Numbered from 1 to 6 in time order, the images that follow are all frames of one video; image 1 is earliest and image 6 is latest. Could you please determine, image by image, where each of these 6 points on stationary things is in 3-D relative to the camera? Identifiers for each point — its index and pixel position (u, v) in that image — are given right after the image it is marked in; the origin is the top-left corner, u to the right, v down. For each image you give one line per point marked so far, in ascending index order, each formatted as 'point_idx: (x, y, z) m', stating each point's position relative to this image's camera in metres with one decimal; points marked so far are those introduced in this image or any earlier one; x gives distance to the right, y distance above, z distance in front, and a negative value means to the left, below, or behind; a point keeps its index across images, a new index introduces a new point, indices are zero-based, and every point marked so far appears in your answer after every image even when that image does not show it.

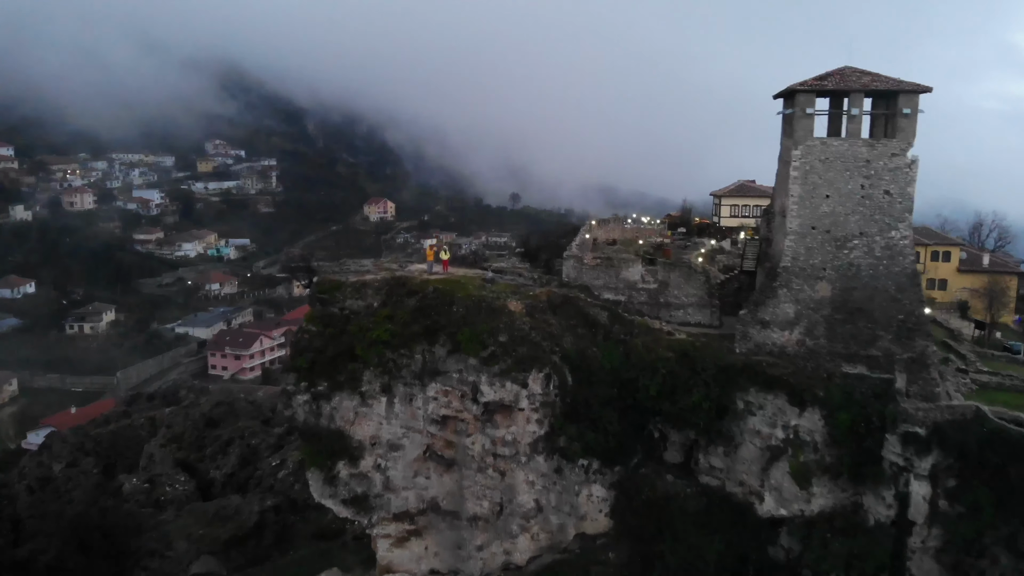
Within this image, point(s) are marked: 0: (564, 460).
0: (+0.7, -2.4, +9.7) m
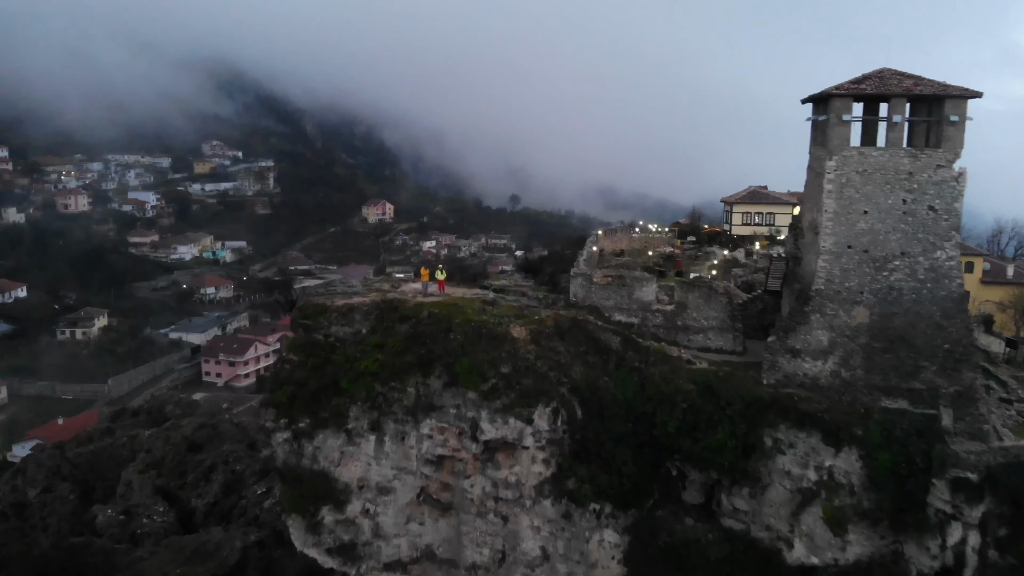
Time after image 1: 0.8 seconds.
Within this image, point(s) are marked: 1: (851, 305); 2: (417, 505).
0: (+0.8, -2.7, +8.8) m
1: (+4.4, -0.2, +8.9) m
2: (-1.2, -2.8, +9.0) m
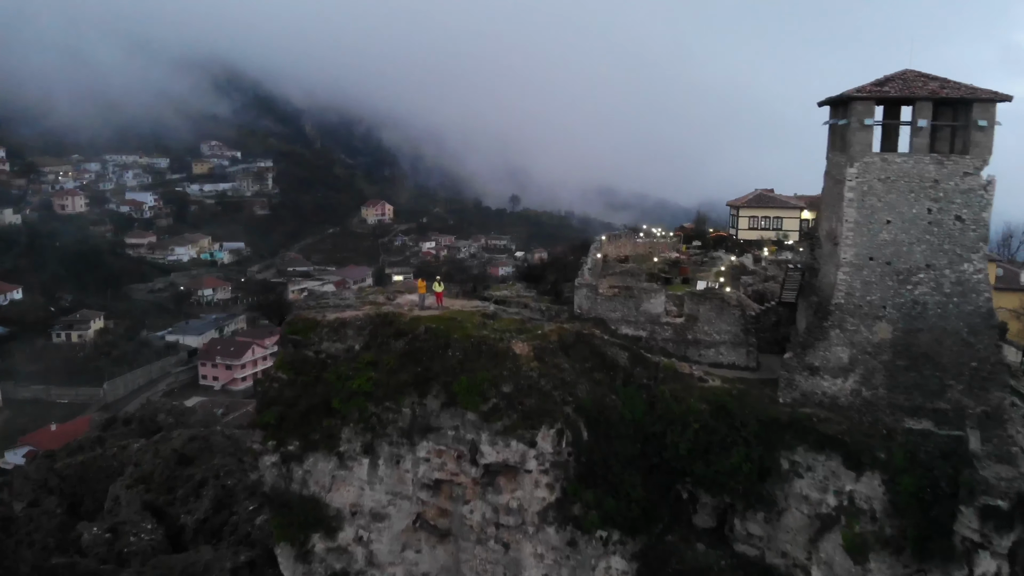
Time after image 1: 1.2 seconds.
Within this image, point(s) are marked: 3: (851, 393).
0: (+0.8, -2.9, +8.3) m
1: (+4.4, -0.4, +8.4) m
2: (-1.2, -3.0, +8.5) m
3: (+4.2, -1.3, +8.5) m
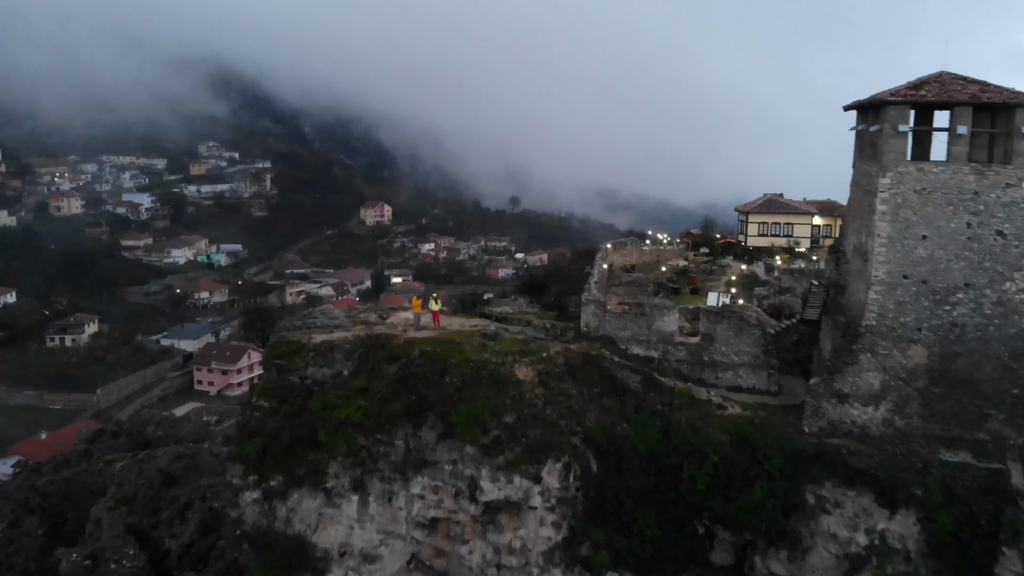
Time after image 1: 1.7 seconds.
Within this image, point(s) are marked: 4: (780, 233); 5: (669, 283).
0: (+0.8, -3.1, +7.6) m
1: (+4.4, -0.6, +7.7) m
2: (-1.2, -3.2, +7.8) m
3: (+4.2, -1.5, +7.9) m
4: (+7.3, +1.5, +18.9) m
5: (+3.3, +0.1, +14.7) m
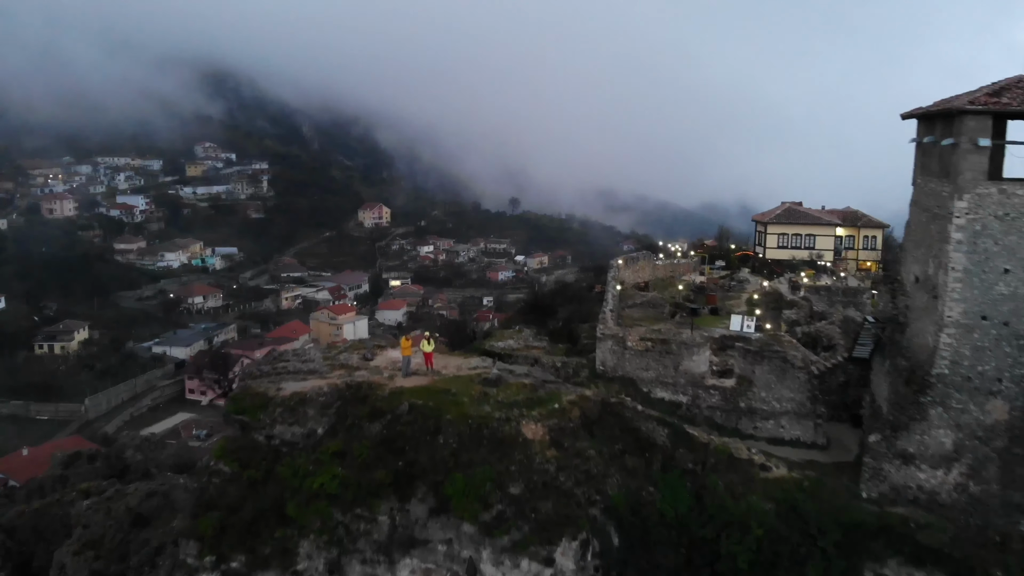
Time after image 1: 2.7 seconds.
0: (+0.9, -3.5, +6.4) m
1: (+4.5, -1.0, +6.5) m
2: (-1.1, -3.6, +6.6) m
3: (+4.3, -1.9, +6.7) m
4: (+7.4, +1.1, +17.7) m
5: (+3.4, -0.3, +13.5) m
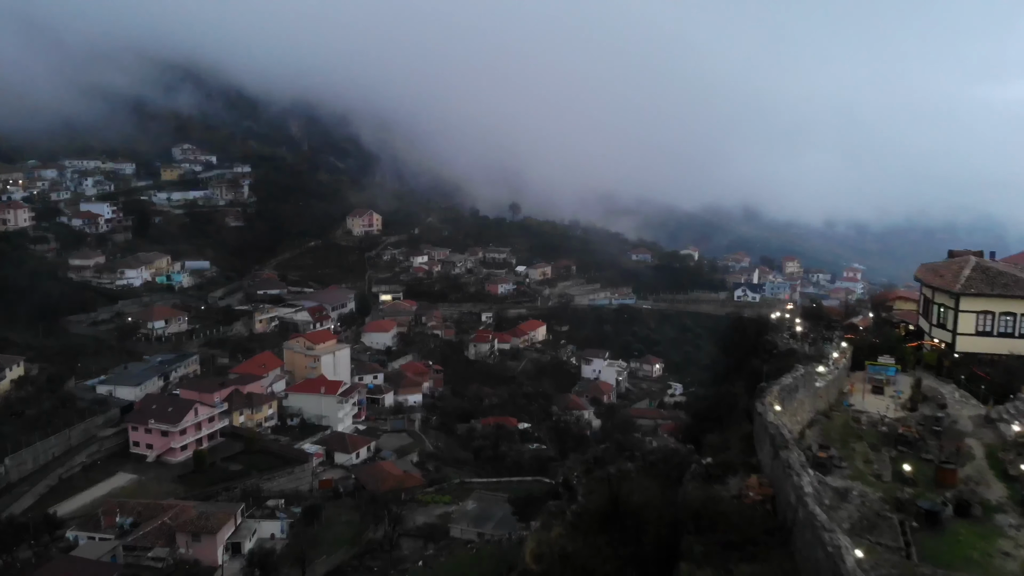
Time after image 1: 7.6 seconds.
0: (+1.4, -5.3, -0.4) m
1: (+5.0, -2.8, -0.3) m
2: (-0.6, -5.4, -0.2) m
3: (+4.8, -3.7, -0.1) m
4: (+7.8, -0.6, +10.9) m
5: (+3.9, -2.0, +6.7) m
